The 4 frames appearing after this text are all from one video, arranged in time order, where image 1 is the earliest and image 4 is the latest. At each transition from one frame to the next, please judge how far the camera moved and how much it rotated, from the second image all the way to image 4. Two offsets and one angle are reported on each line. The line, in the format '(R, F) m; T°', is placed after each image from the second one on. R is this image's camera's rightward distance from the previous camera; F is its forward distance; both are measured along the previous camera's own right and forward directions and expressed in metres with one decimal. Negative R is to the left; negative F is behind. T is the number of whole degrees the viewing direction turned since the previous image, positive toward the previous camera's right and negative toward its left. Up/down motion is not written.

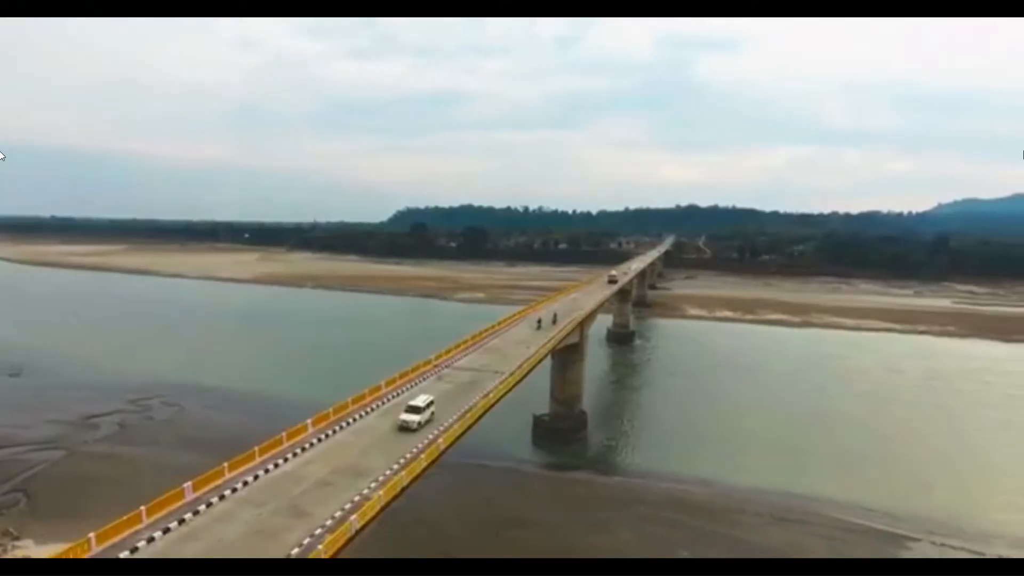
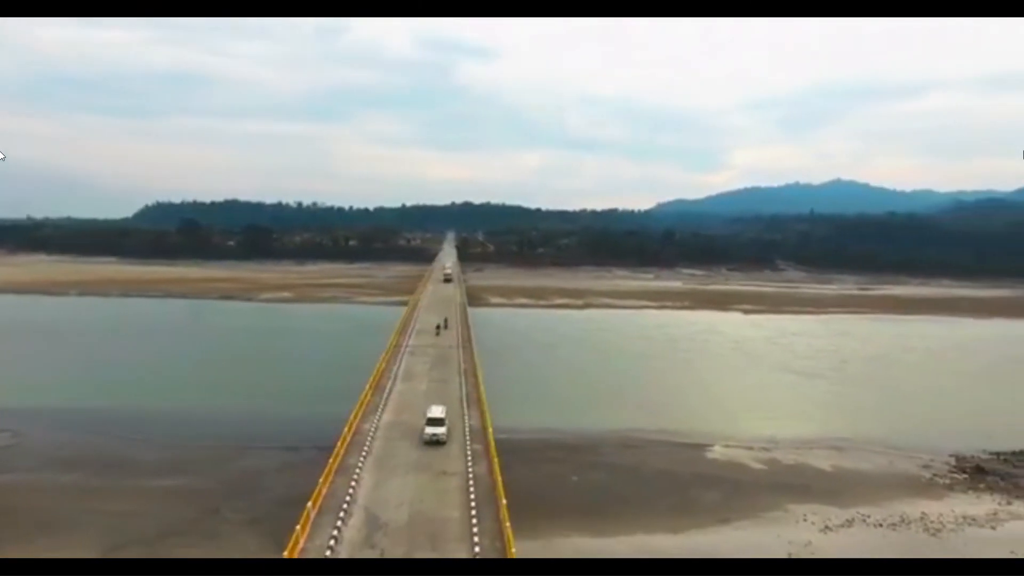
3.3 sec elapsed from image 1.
(+0.7, +3.5) m; -21°
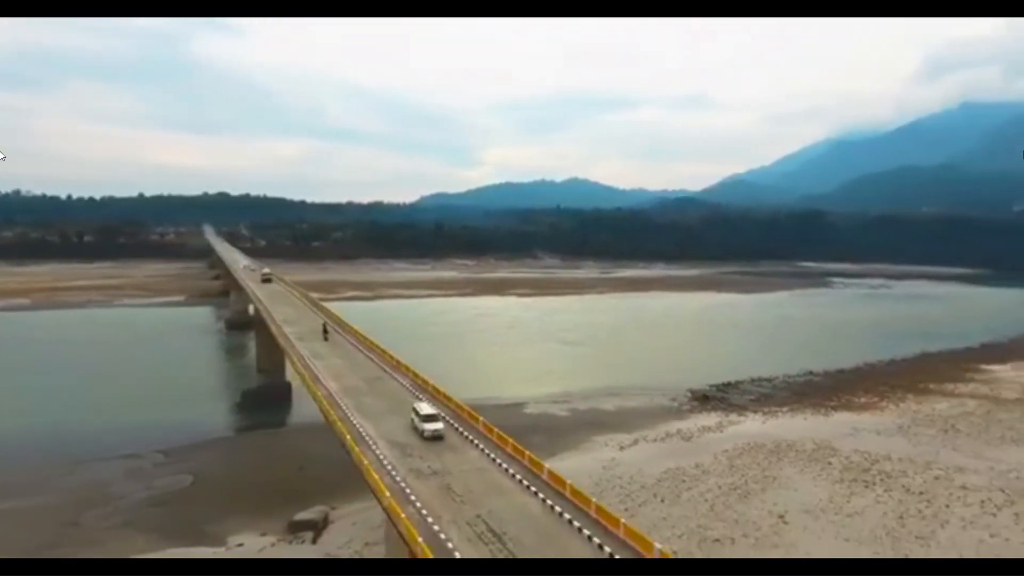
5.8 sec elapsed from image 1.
(-2.7, -2.1) m; +22°
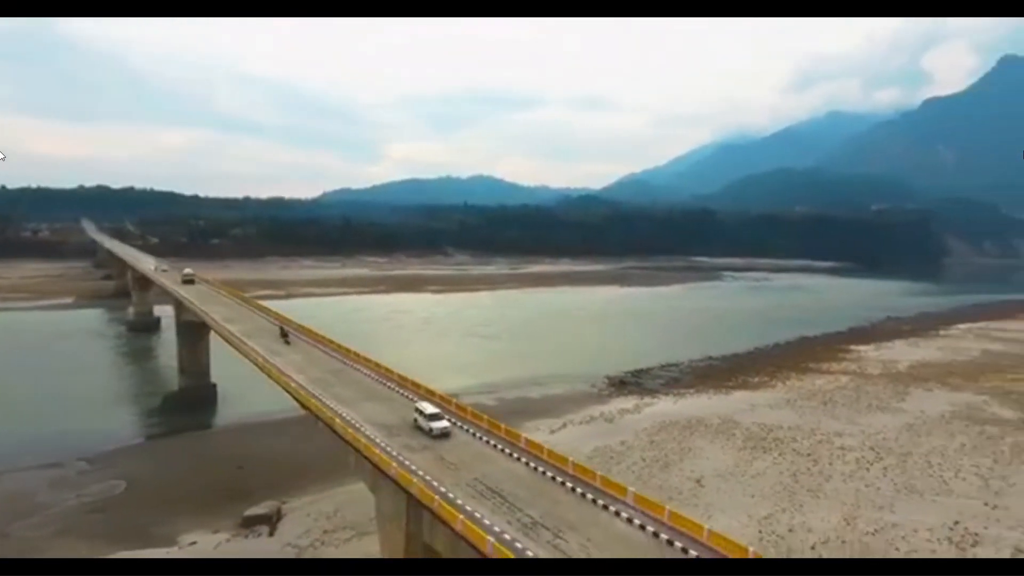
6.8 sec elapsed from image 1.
(-1.0, -0.9) m; +9°
